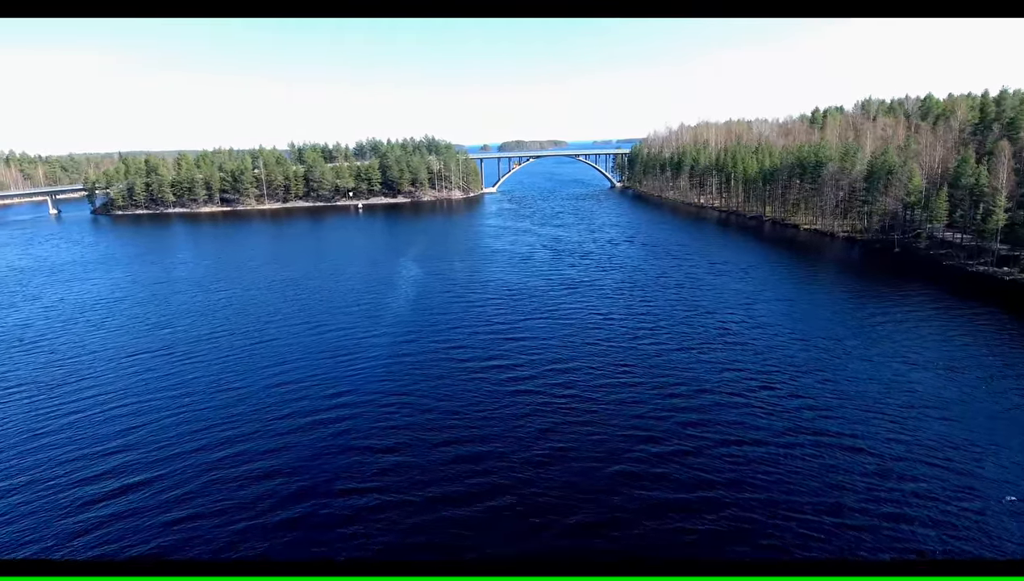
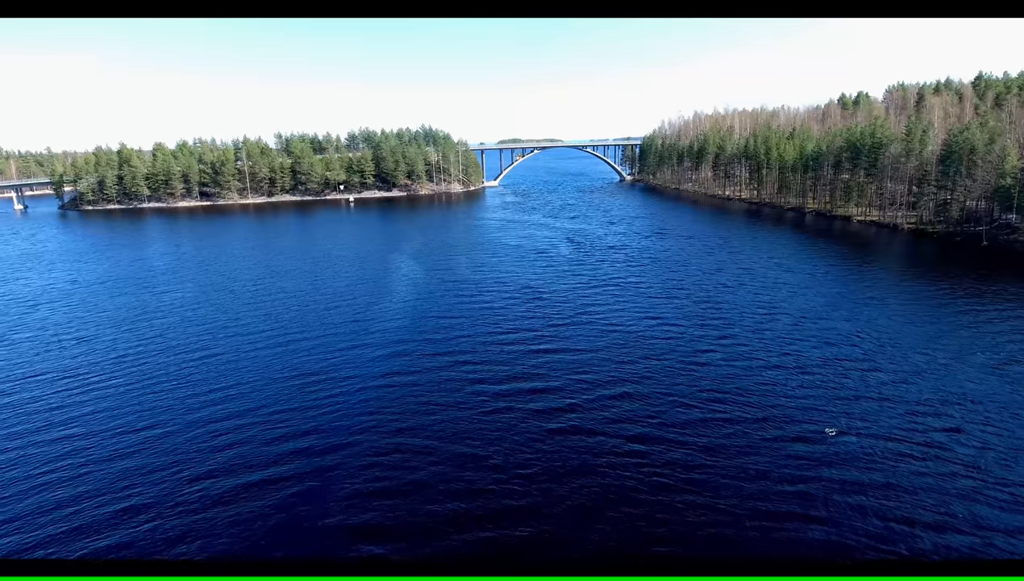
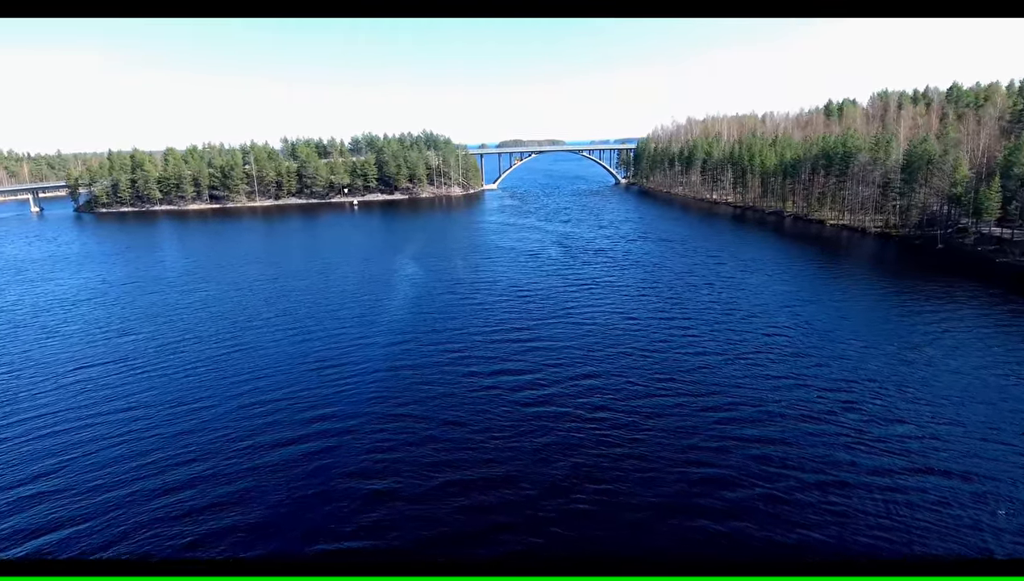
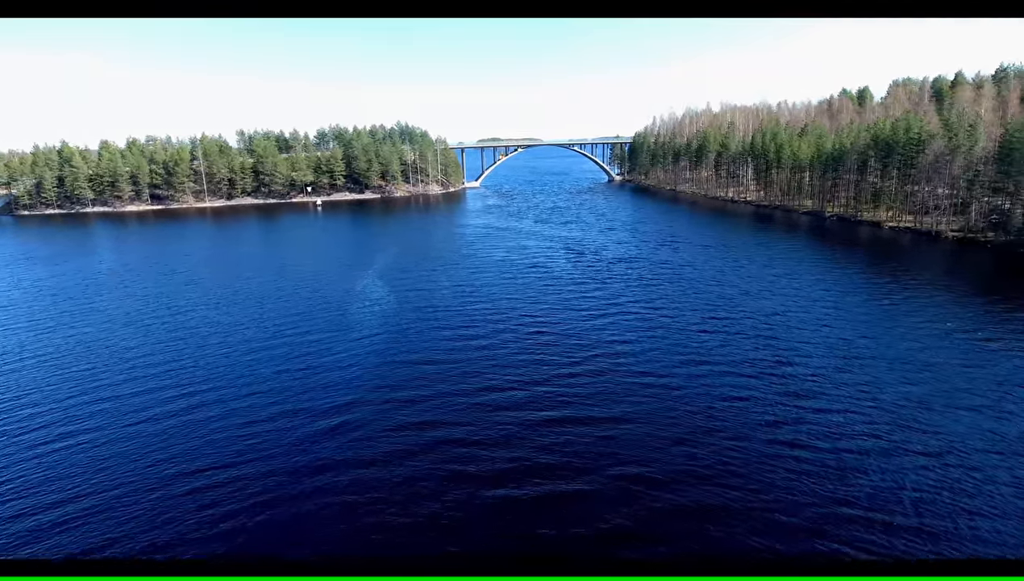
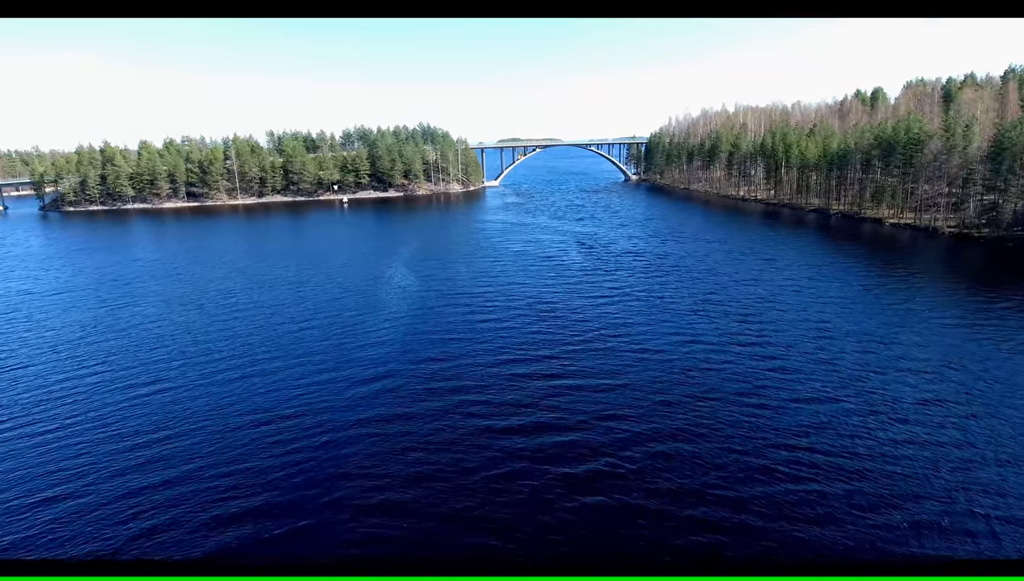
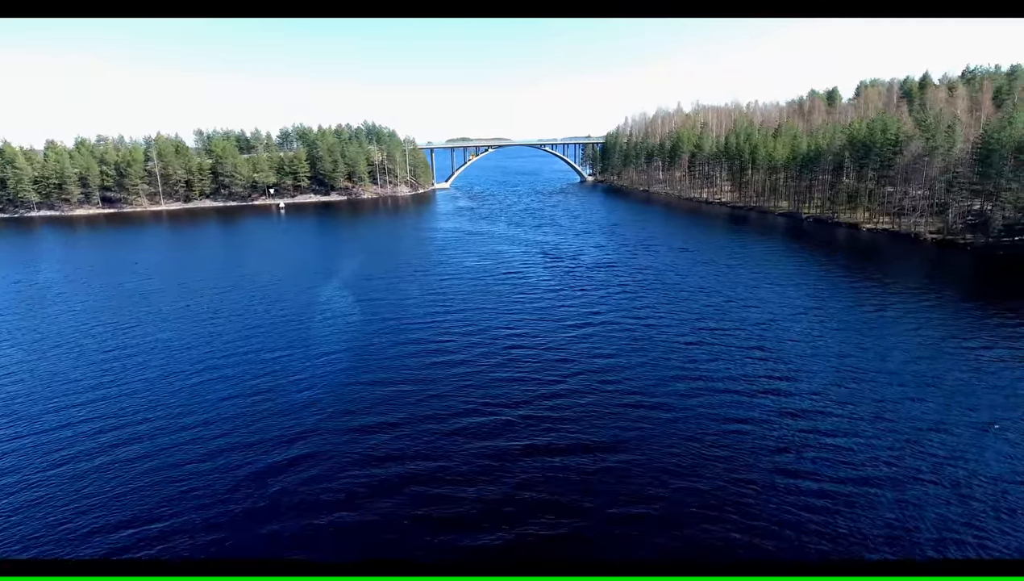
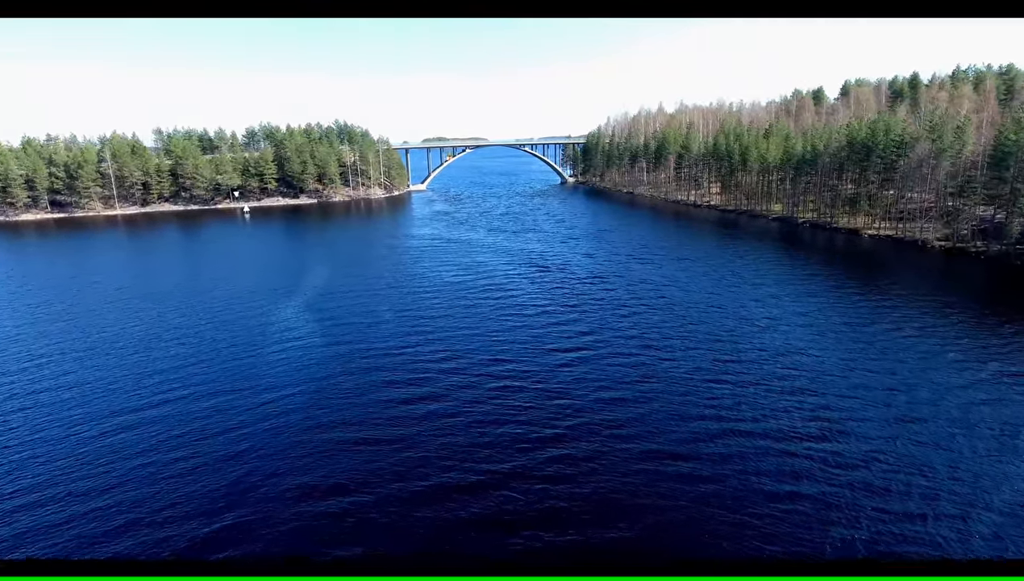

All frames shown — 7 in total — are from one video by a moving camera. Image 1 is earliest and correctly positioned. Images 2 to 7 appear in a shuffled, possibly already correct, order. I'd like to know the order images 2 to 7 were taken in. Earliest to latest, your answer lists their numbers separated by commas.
3, 2, 5, 4, 6, 7
